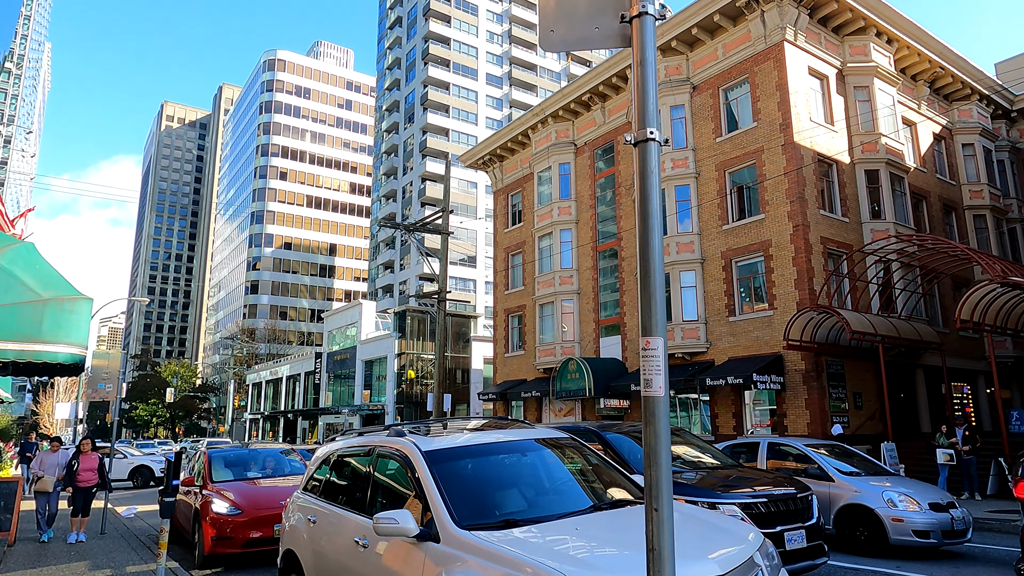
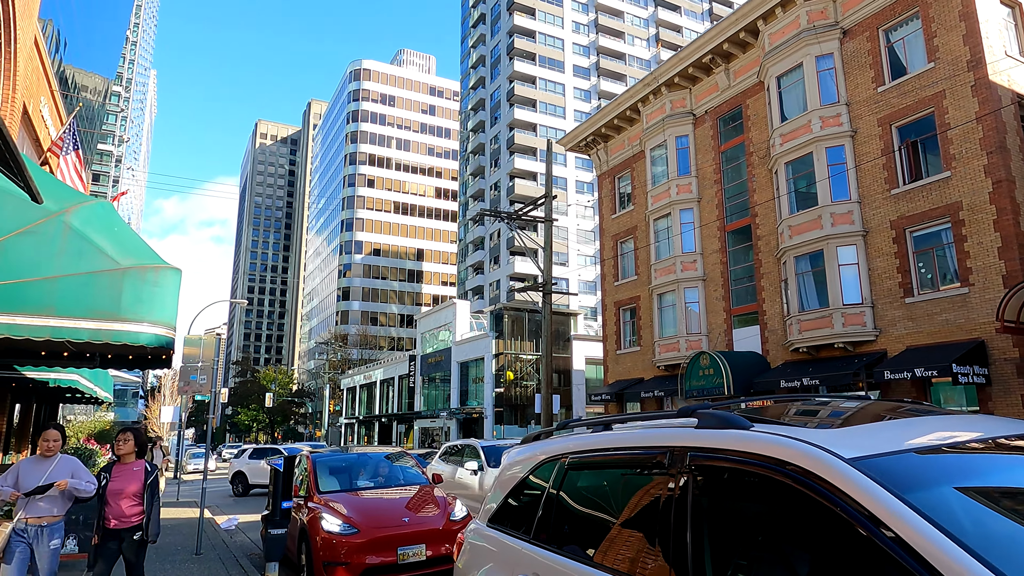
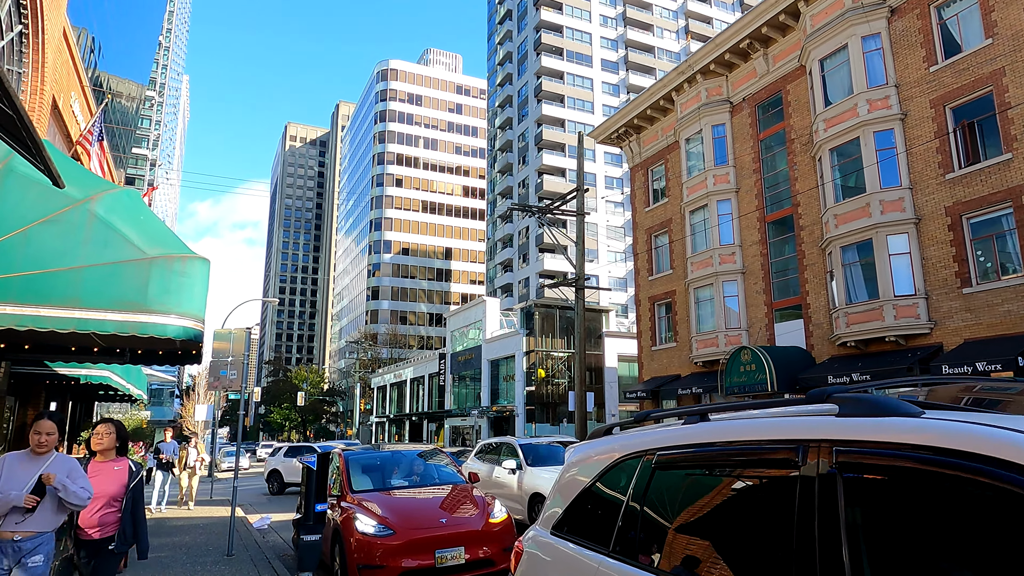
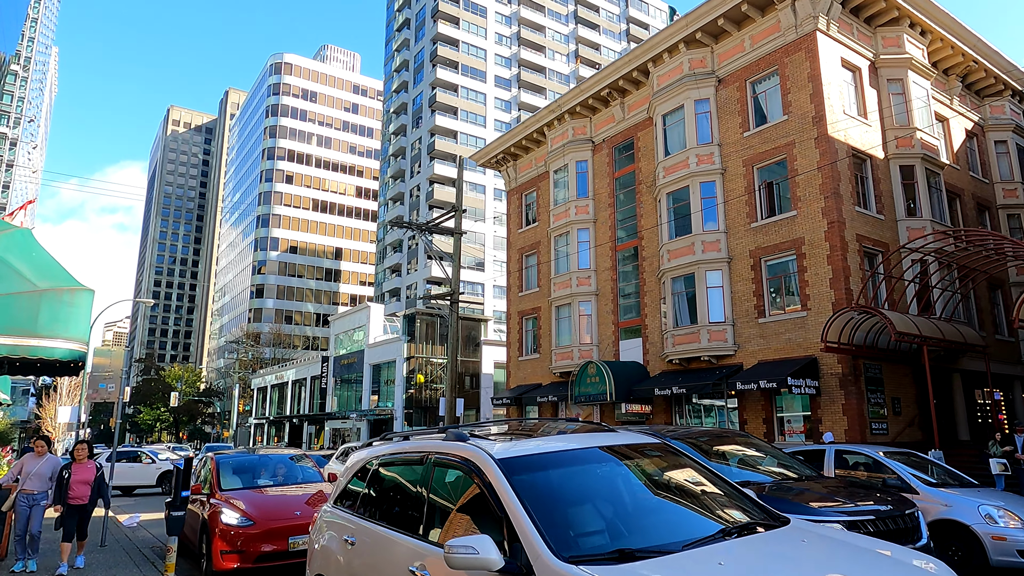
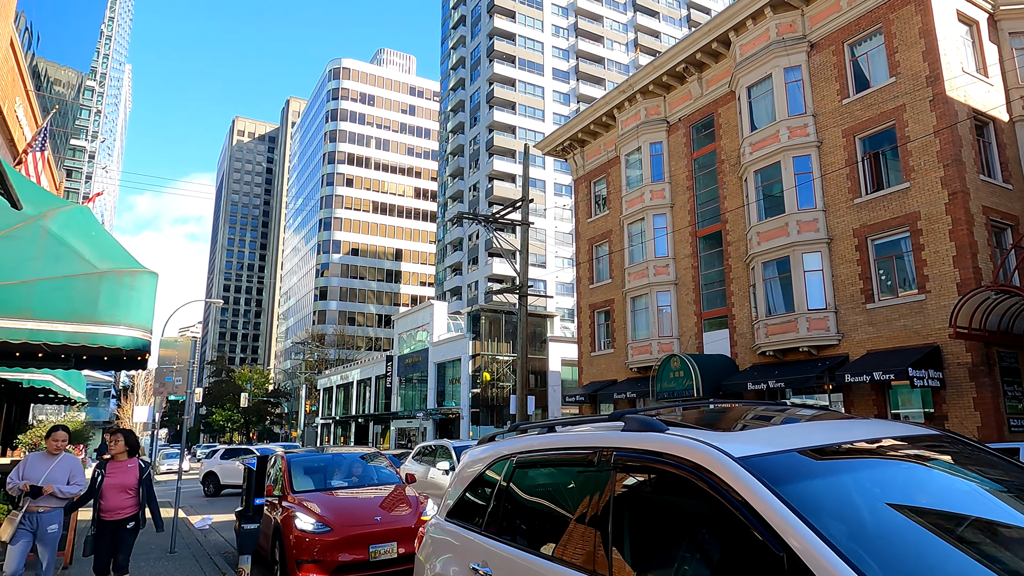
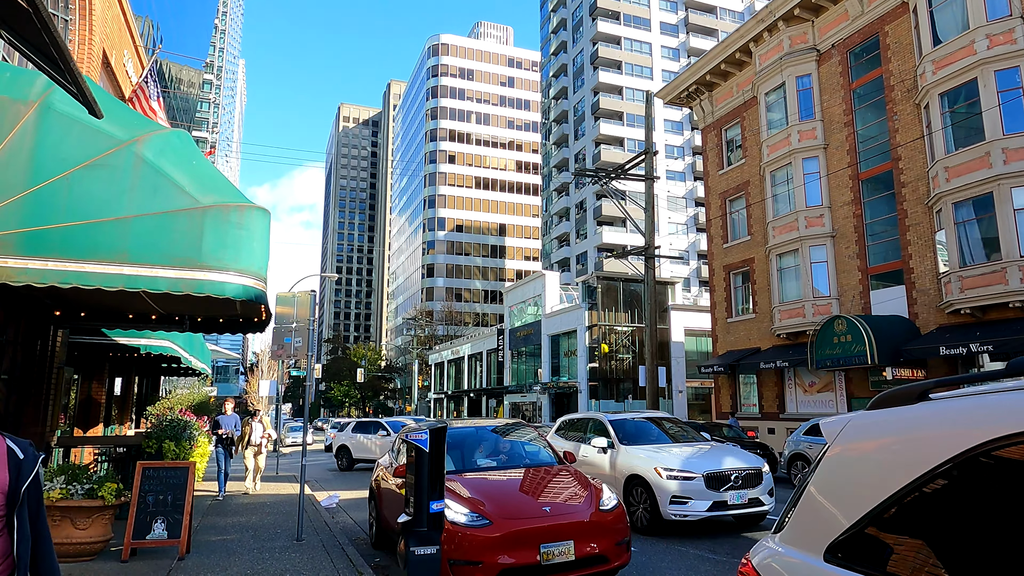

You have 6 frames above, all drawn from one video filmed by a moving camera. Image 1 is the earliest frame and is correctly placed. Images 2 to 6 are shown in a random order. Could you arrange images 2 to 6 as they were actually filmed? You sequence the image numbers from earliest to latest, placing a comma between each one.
4, 5, 2, 3, 6
